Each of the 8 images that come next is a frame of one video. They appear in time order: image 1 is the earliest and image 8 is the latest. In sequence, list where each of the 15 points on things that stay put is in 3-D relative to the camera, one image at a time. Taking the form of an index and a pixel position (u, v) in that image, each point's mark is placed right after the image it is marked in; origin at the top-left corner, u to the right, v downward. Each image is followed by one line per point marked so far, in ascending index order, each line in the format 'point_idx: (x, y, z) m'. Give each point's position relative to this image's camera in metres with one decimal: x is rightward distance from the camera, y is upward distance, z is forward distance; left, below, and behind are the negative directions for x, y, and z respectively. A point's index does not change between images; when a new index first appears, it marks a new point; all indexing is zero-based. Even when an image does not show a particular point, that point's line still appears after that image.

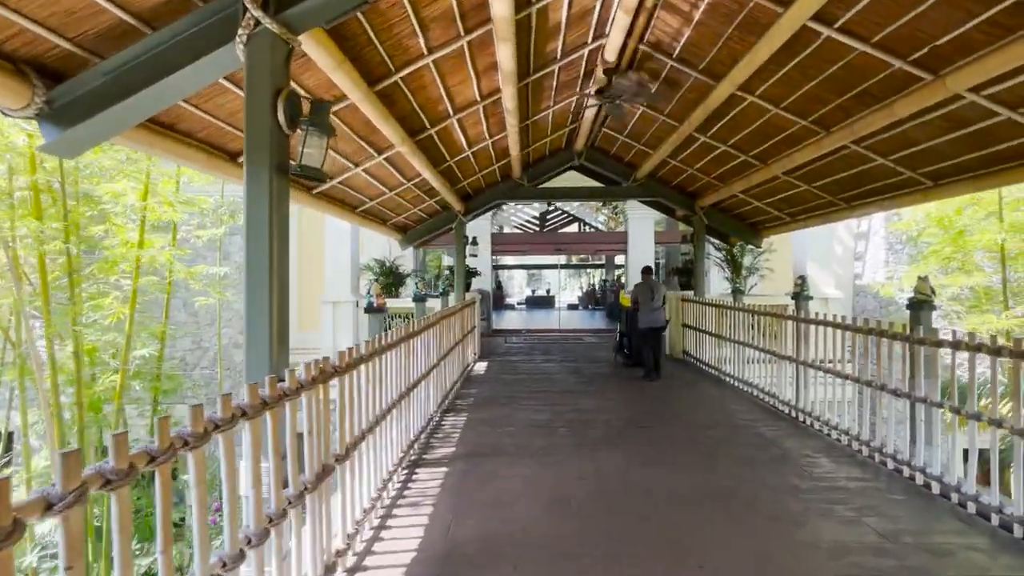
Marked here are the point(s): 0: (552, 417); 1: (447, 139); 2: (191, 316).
0: (+0.4, -1.4, +5.2) m
1: (-0.8, +1.7, +5.6) m
2: (-7.6, -0.7, +11.6) m
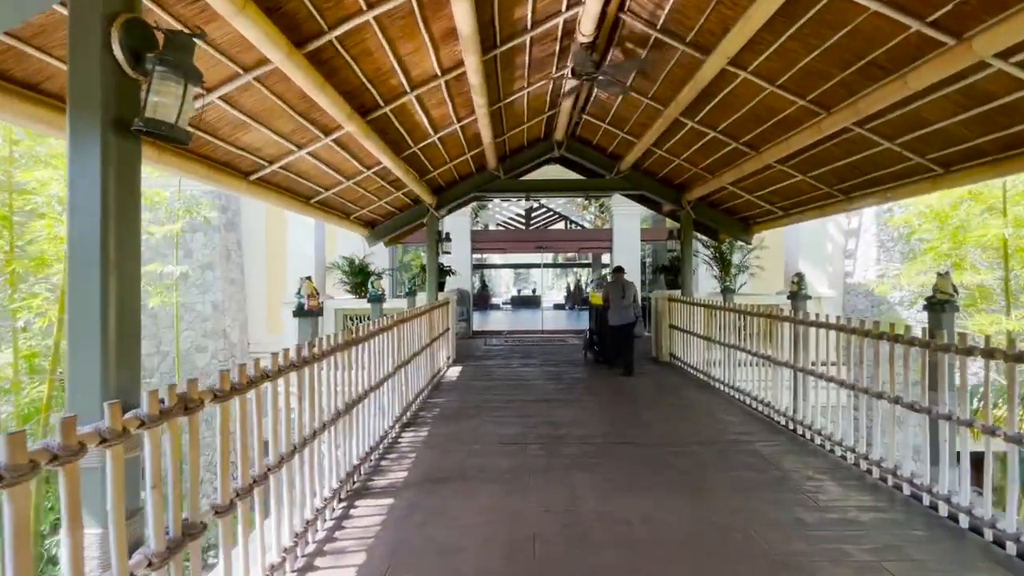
0: (+0.1, -1.4, +4.6) m
1: (-1.1, +1.8, +5.0) m
2: (-8.1, -0.7, +10.9) m
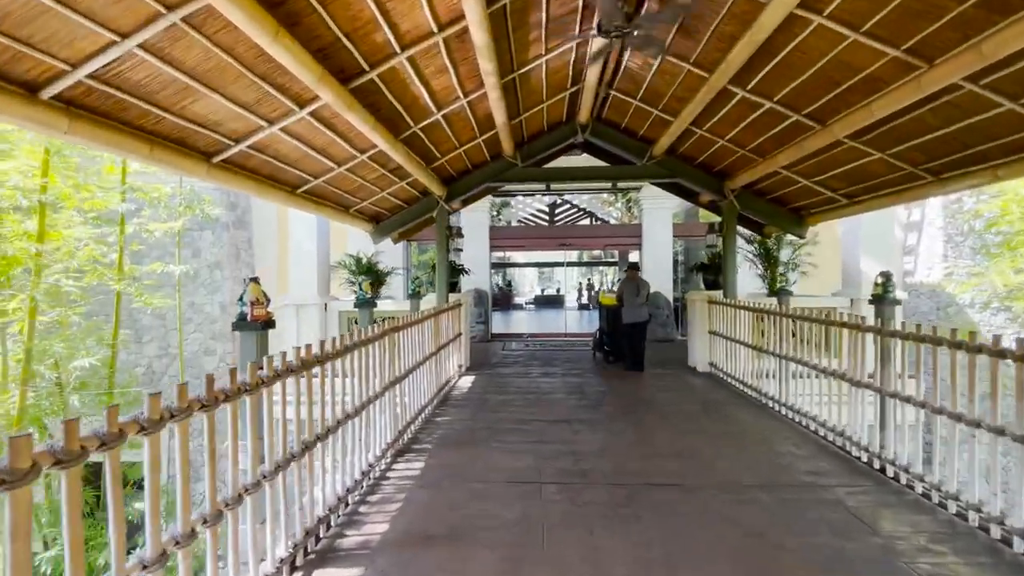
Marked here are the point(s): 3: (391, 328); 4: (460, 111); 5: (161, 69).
0: (+0.2, -1.4, +3.8) m
1: (-1.0, +1.7, +4.2) m
2: (-7.7, -0.7, +10.5) m
3: (-1.1, -0.4, +4.4) m
4: (-0.5, +1.9, +5.2) m
5: (-2.0, +1.2, +2.7) m
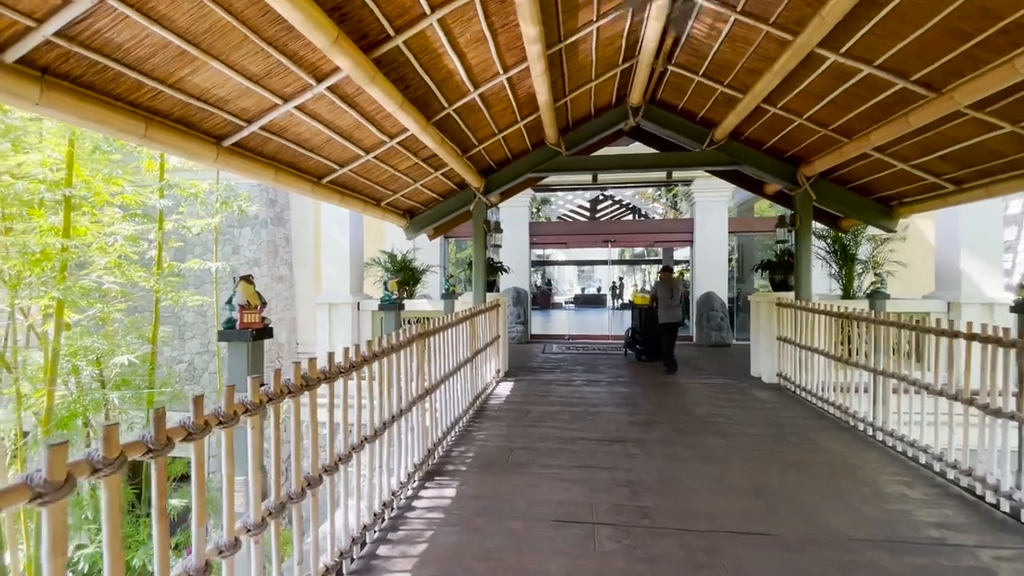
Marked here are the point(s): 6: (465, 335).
0: (+0.5, -1.4, +3.2) m
1: (-0.6, +1.7, +3.7) m
2: (-6.8, -0.6, +10.5) m
3: (-0.7, -0.4, +3.9) m
4: (-0.1, +1.9, +4.7) m
5: (-1.7, +1.2, +2.3) m
6: (-0.5, -0.5, +5.2) m
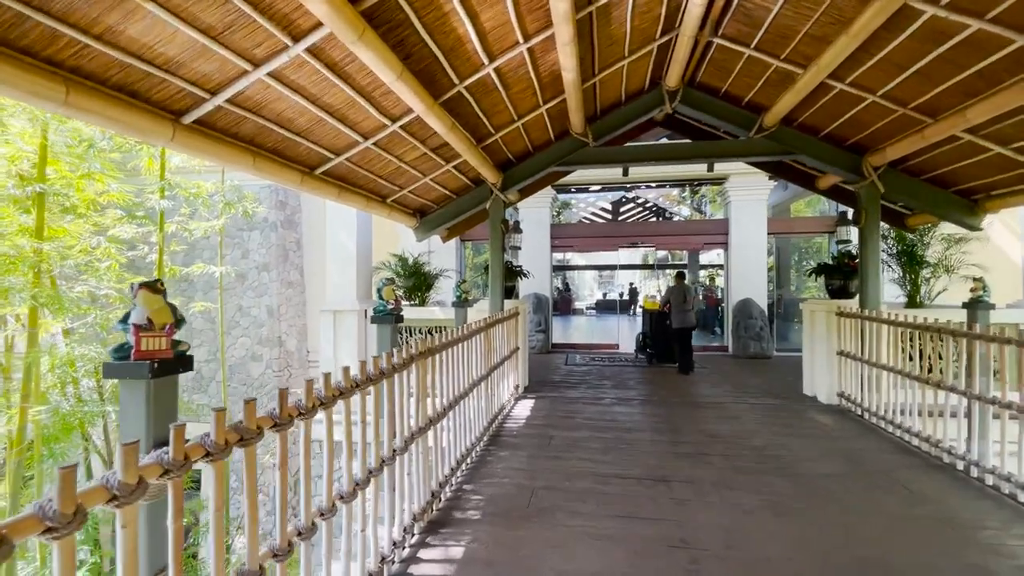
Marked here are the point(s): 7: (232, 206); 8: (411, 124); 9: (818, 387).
0: (+0.7, -1.4, +2.5) m
1: (-0.5, +1.7, +3.1) m
2: (-6.4, -0.7, +10.1) m
3: (-0.6, -0.4, +3.3) m
4: (+0.1, +1.9, +4.0) m
5: (-1.6, +1.2, +1.7) m
6: (-0.3, -0.6, +4.6) m
7: (-4.9, +1.4, +8.4) m
8: (-0.8, +1.4, +4.0) m
9: (+3.8, -1.2, +6.0) m
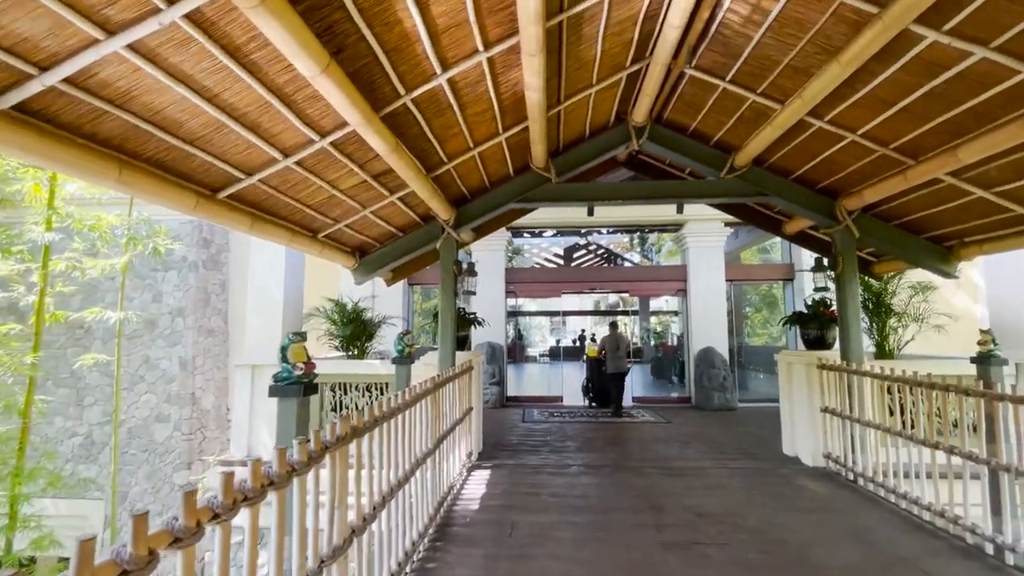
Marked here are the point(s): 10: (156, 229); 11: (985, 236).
0: (+0.5, -1.7, +1.7) m
1: (-0.7, +1.4, +2.5) m
2: (-7.3, -1.6, +8.5) m
3: (-0.8, -0.7, +2.4) m
4: (-0.2, +1.5, +3.4) m
5: (-1.7, +1.1, +0.9) m
6: (-0.7, -1.0, +3.7) m
7: (-5.6, +0.7, +7.3) m
8: (-1.1, +1.0, +3.3) m
9: (+3.3, -1.8, +5.5) m
10: (-5.7, +0.9, +7.7) m
11: (+4.6, +0.5, +4.6) m
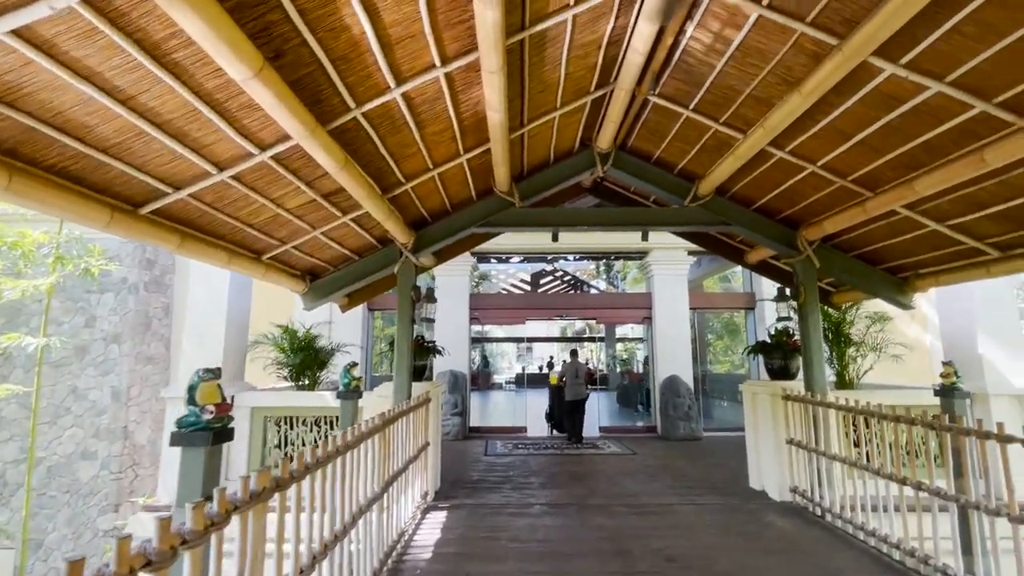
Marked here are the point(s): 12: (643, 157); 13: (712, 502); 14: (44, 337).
0: (+0.3, -1.8, +1.4) m
1: (-0.9, +1.3, +2.3) m
2: (-7.9, -2.0, +7.7) m
3: (-1.0, -0.8, +2.1) m
4: (-0.5, +1.3, +3.3) m
5: (-1.8, +1.0, +0.6) m
6: (-1.0, -1.2, +3.4) m
7: (-6.1, +0.4, +6.7) m
8: (-1.4, +0.8, +3.1) m
9: (+2.8, -2.1, +5.4) m
10: (-6.2, +0.6, +7.1) m
11: (+4.2, +0.2, +4.7) m
12: (+1.5, +1.5, +5.4) m
13: (+2.1, -2.3, +5.1) m
14: (-7.0, -0.7, +7.3) m
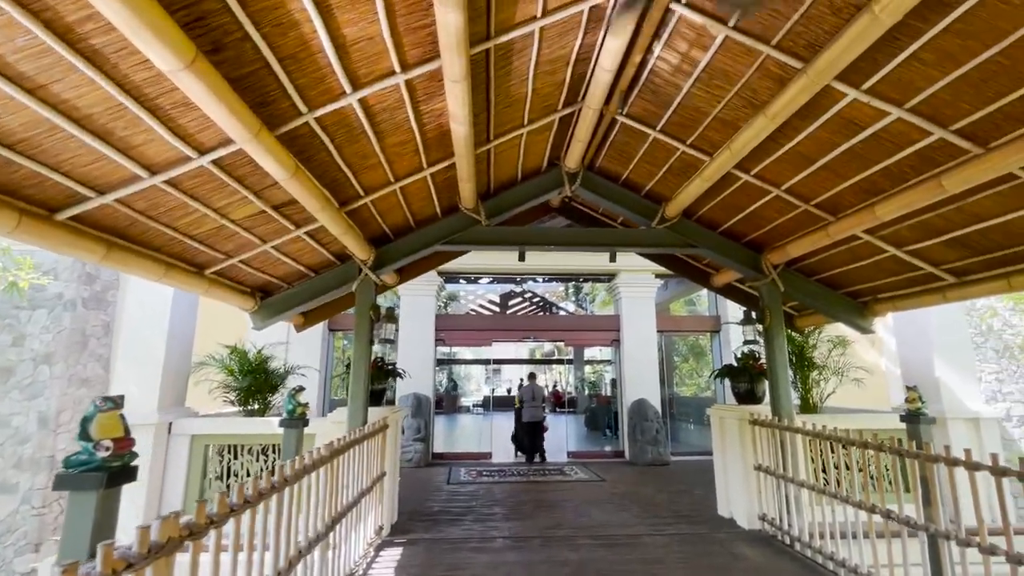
0: (+0.2, -1.8, +1.2) m
1: (-1.1, +1.2, +2.1) m
2: (-8.4, -2.2, +7.0) m
3: (-1.2, -0.9, +1.8) m
4: (-0.7, +1.2, +3.1) m
5: (-1.9, +1.0, +0.4) m
6: (-1.2, -1.3, +3.1) m
7: (-6.6, +0.2, +6.1) m
8: (-1.6, +0.7, +2.8) m
9: (+2.4, -2.4, +5.3) m
10: (-6.7, +0.4, +6.5) m
11: (+3.8, -0.1, +4.8) m
12: (+1.1, +1.2, +5.3) m
13: (+1.7, -2.5, +4.9) m
14: (-7.5, -0.9, +6.6) m
